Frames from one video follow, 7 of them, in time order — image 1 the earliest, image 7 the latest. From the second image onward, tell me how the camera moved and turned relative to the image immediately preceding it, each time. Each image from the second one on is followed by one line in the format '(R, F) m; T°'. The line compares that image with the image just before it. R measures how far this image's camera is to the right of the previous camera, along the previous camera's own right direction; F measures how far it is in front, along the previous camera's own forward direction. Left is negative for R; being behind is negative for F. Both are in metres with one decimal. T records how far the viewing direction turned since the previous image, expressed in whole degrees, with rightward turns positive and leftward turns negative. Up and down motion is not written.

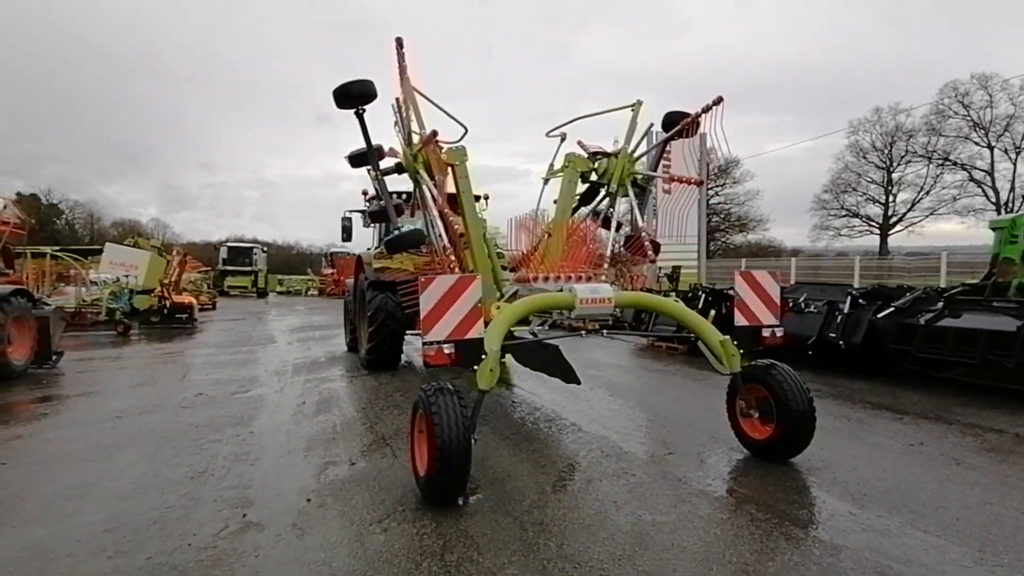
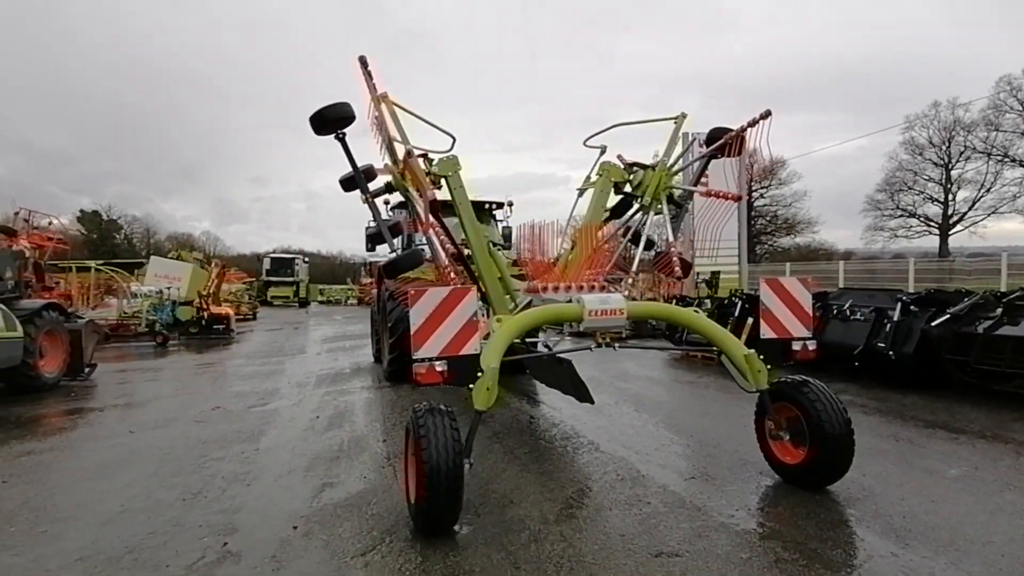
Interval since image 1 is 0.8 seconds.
(+0.2, +0.3) m; -4°
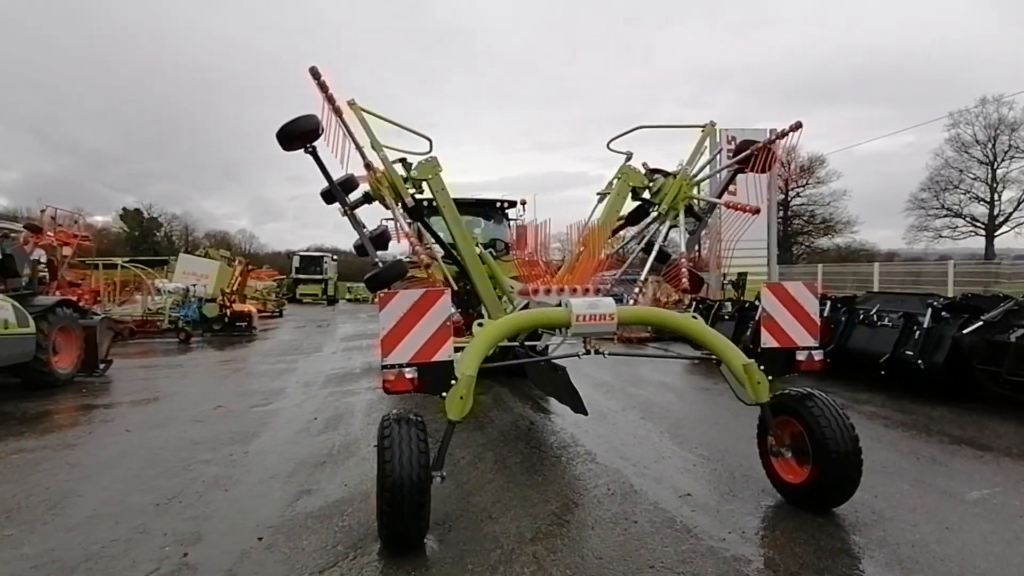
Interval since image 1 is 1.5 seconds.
(+0.3, +0.2) m; -3°
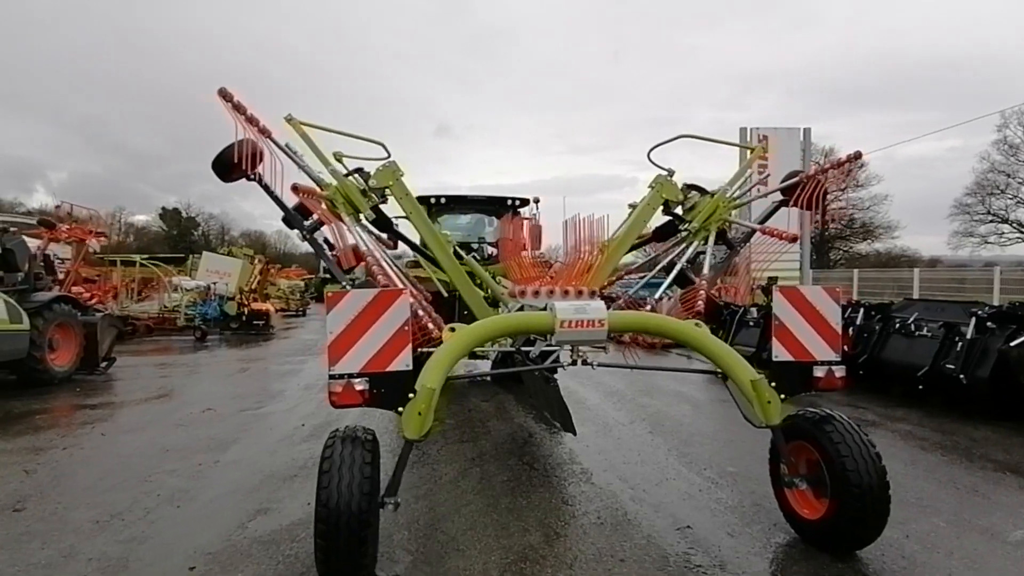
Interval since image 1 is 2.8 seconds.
(+0.2, +0.4) m; -3°
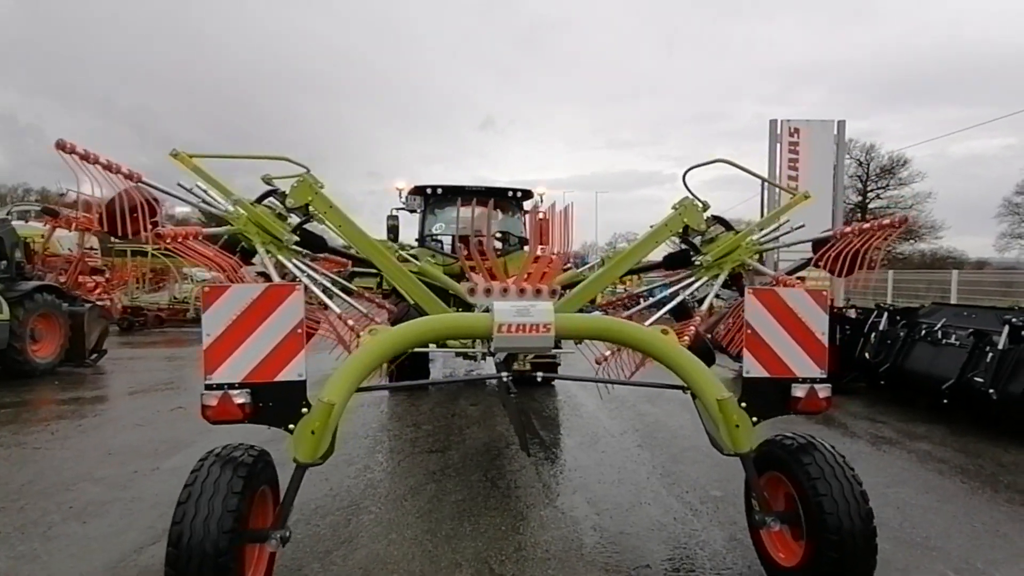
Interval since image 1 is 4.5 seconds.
(+0.4, +0.4) m; -3°
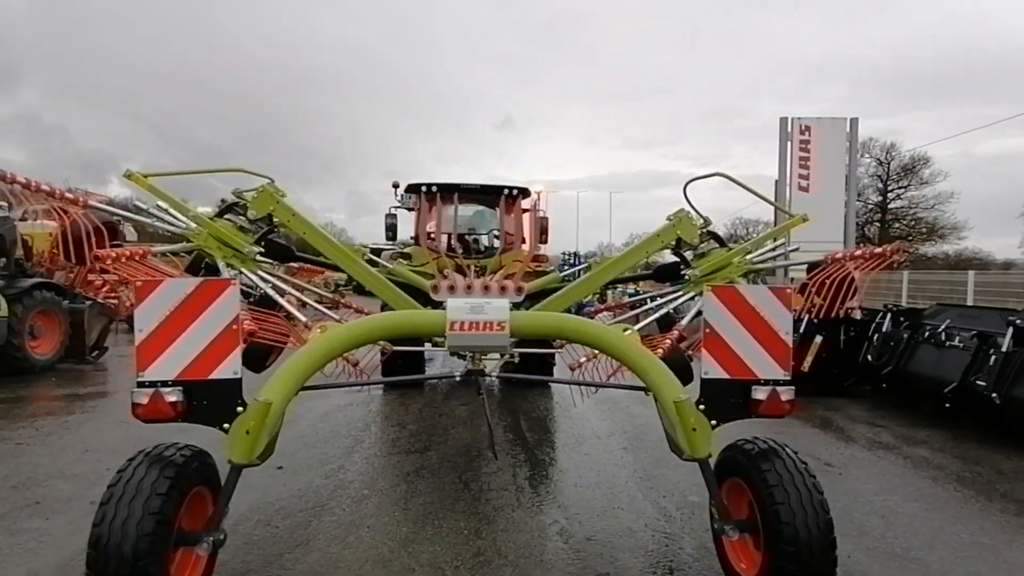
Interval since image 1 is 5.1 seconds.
(+0.2, +0.1) m; -2°
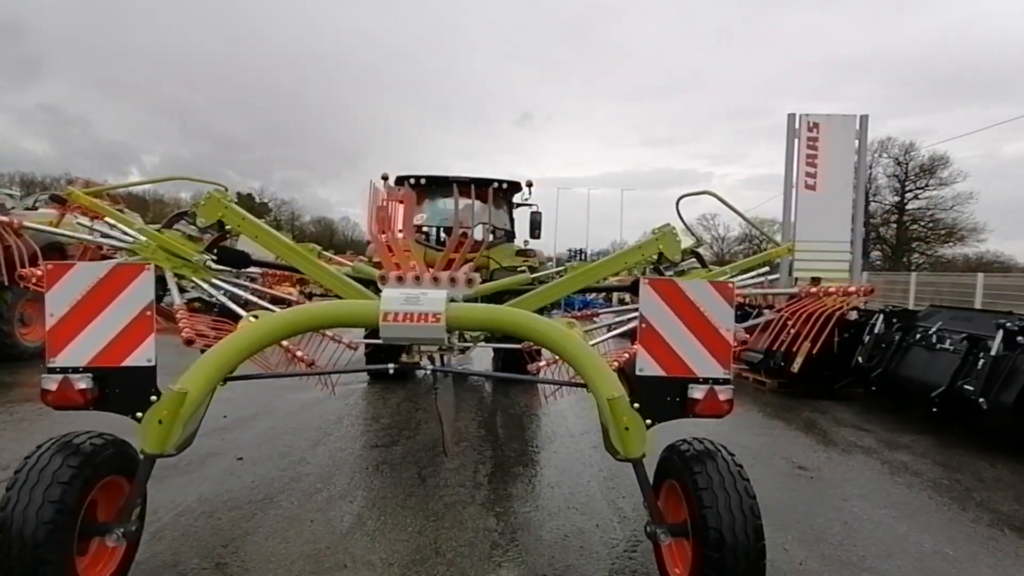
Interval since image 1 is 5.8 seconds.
(+0.3, +0.1) m; -1°
